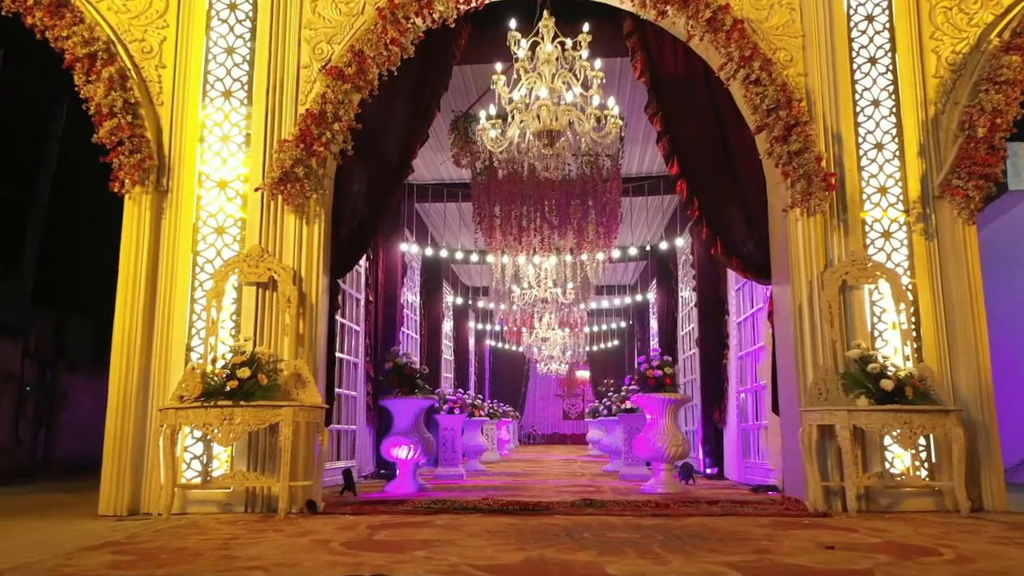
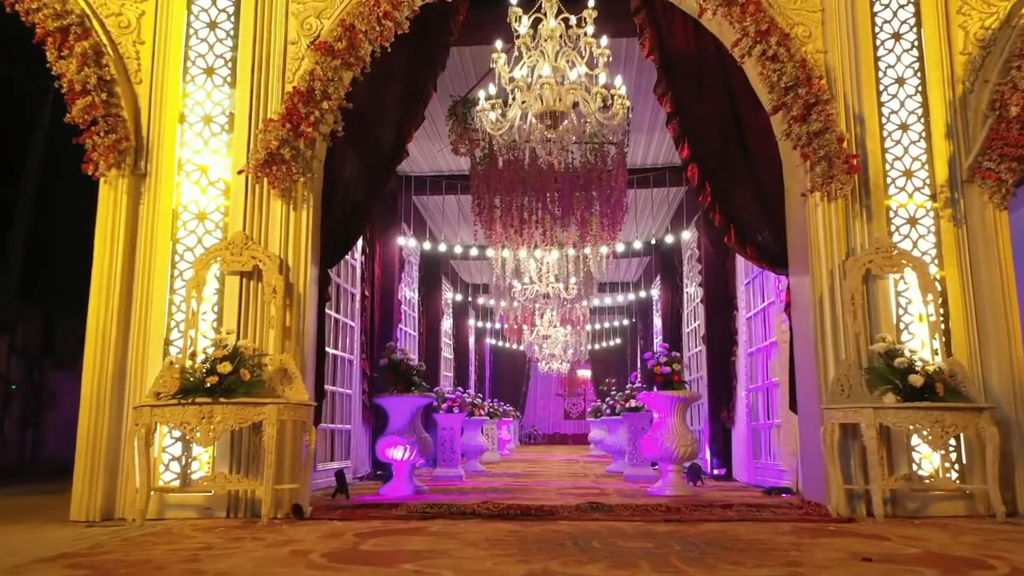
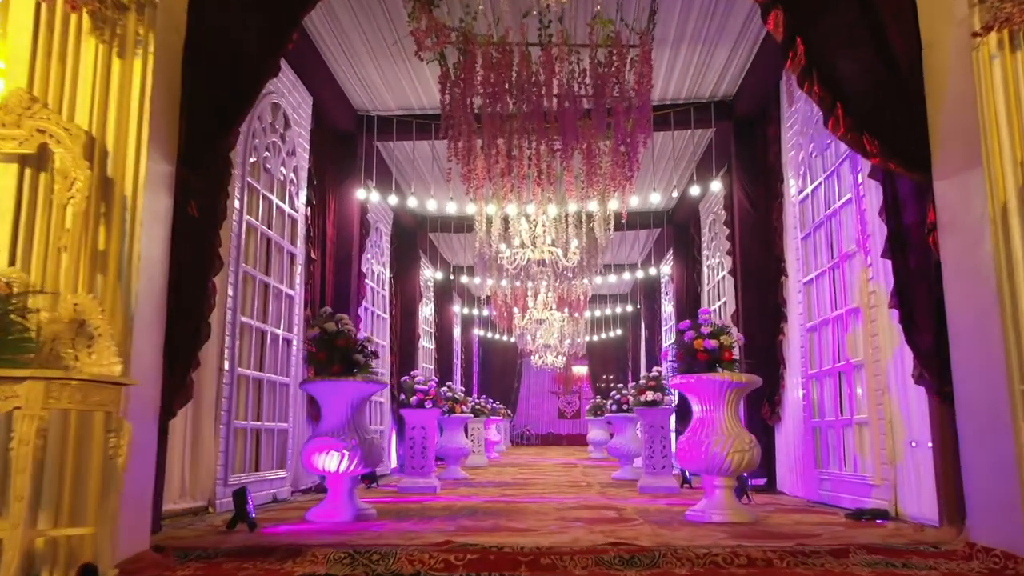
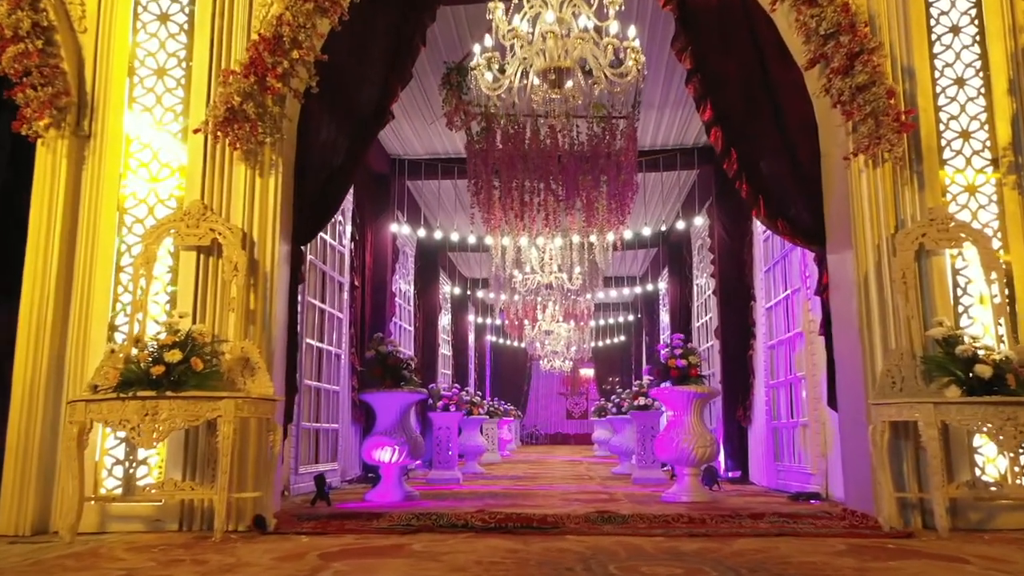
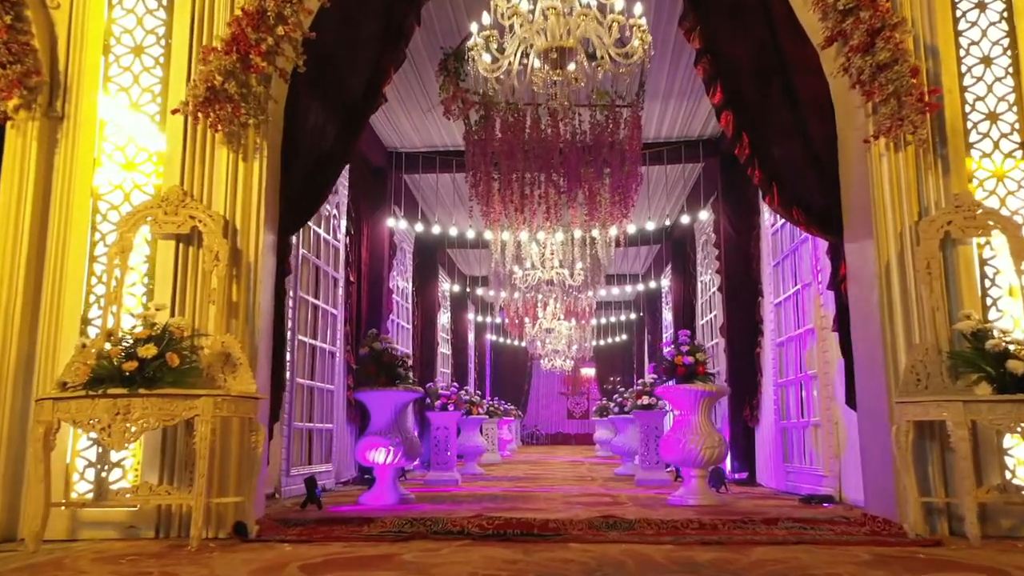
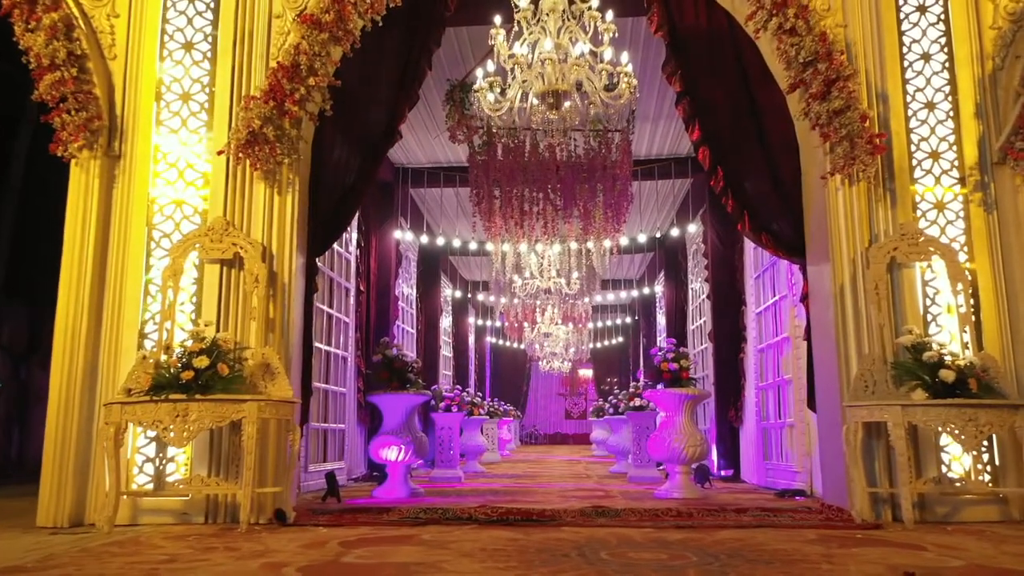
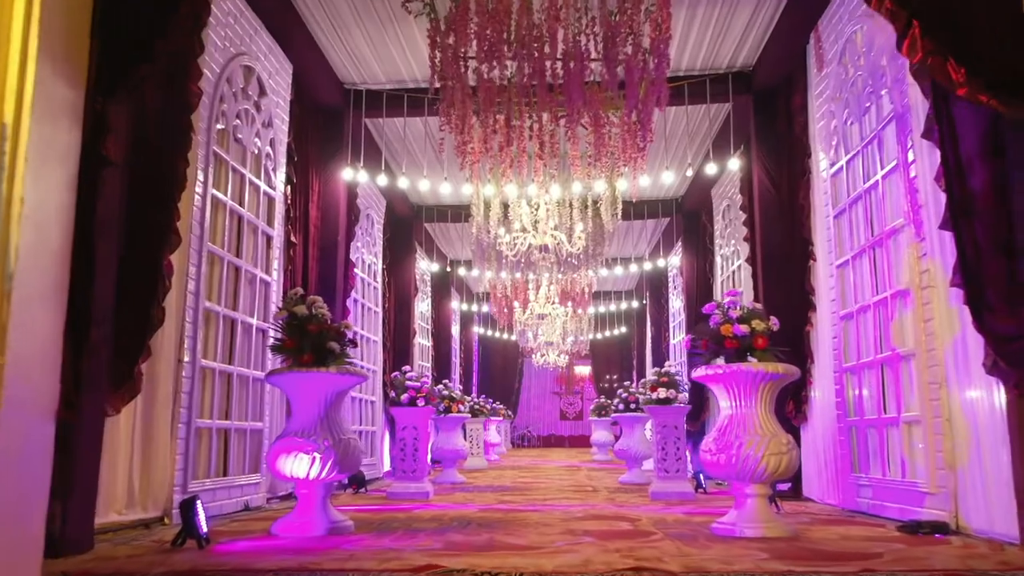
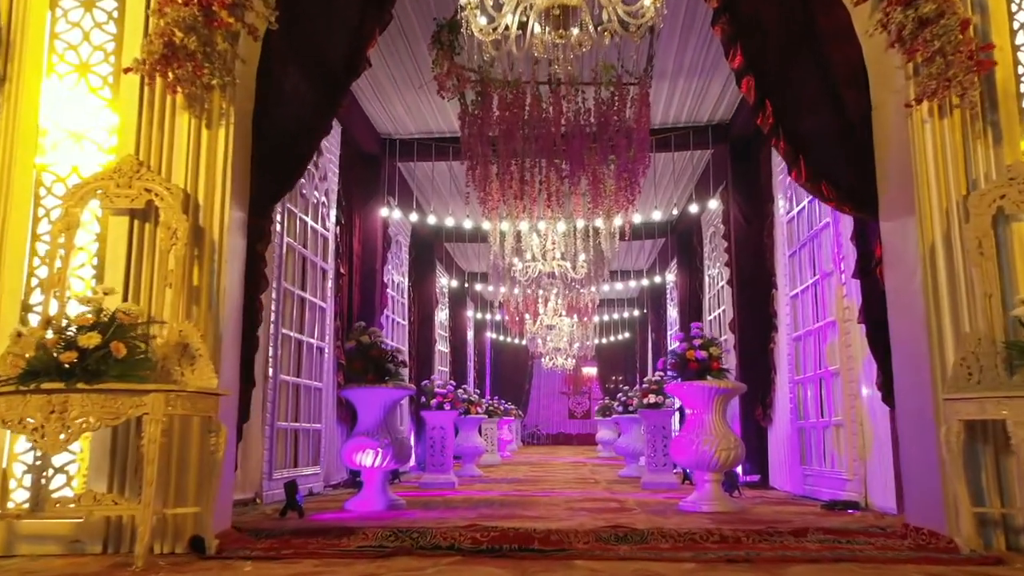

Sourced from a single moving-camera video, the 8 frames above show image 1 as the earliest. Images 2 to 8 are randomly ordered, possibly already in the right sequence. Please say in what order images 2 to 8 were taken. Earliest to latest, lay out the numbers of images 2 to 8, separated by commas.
2, 6, 4, 5, 8, 3, 7
